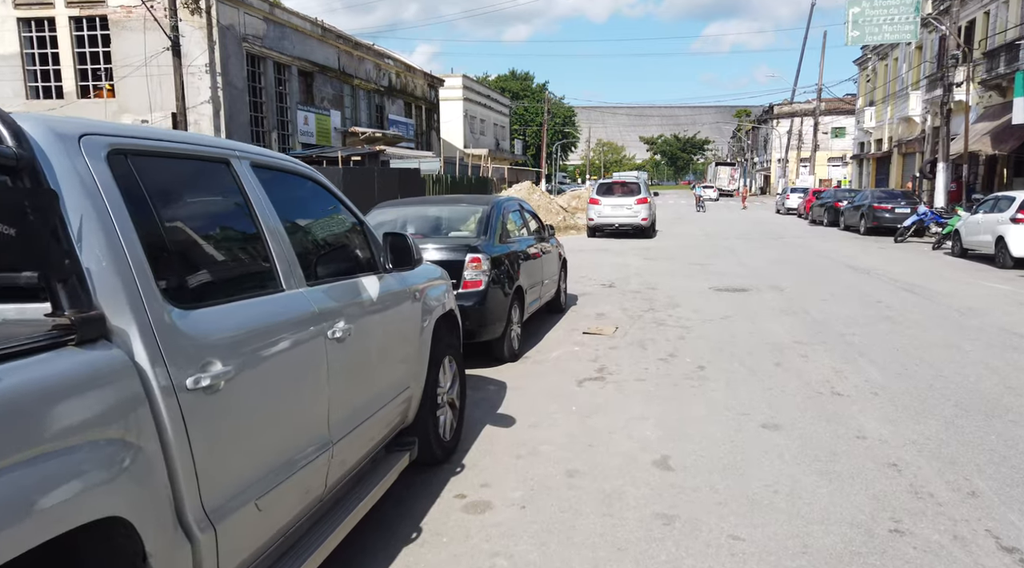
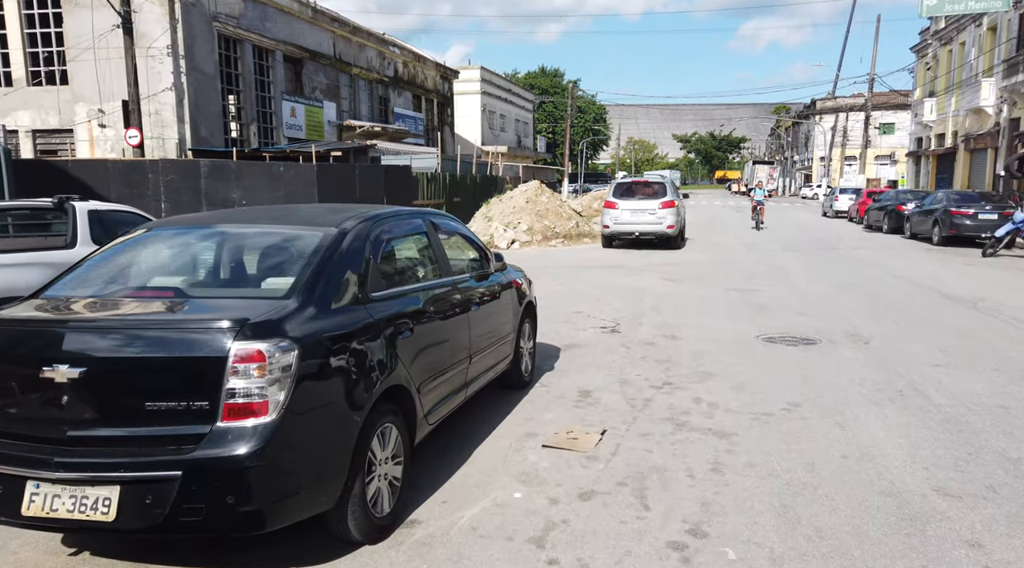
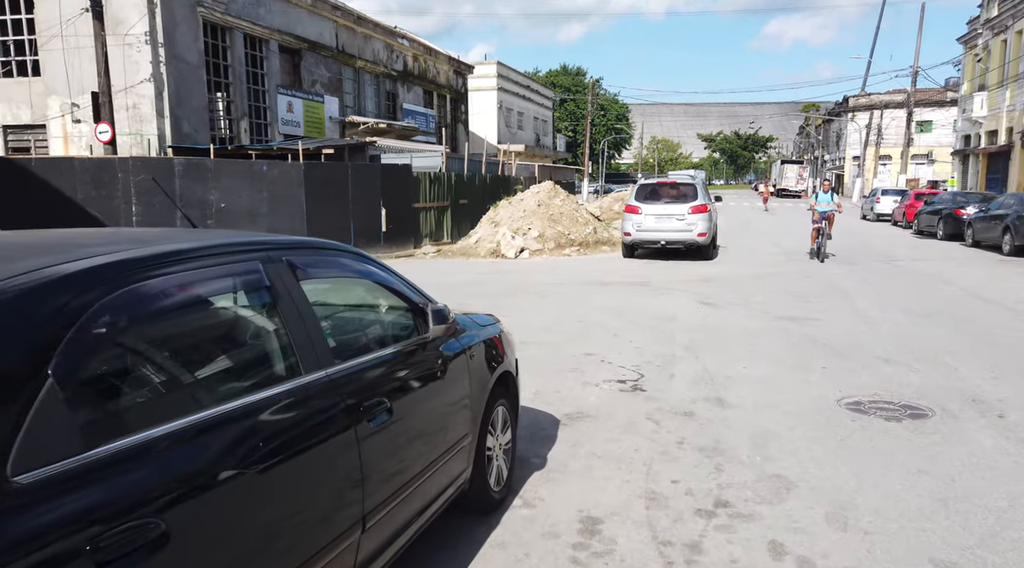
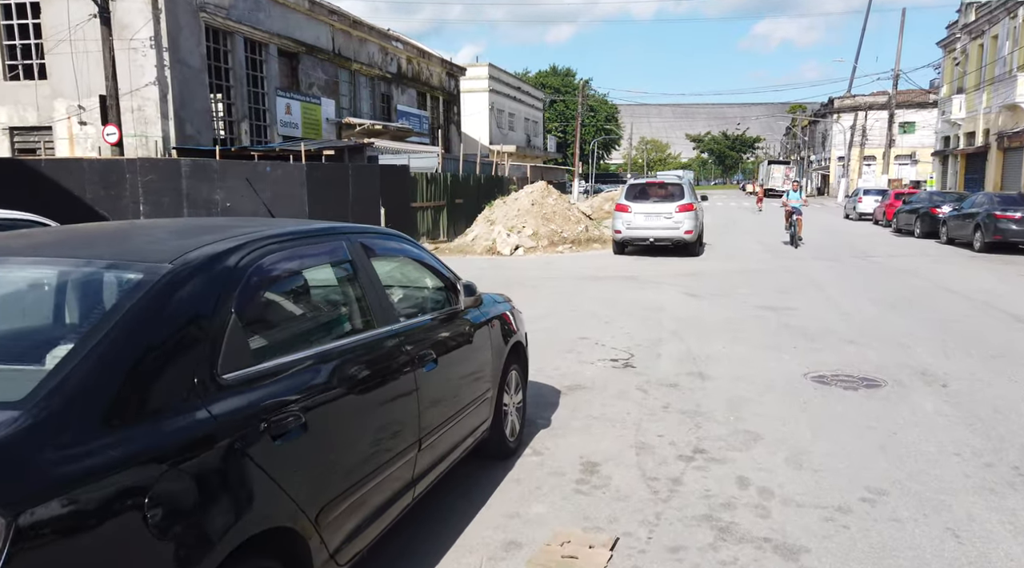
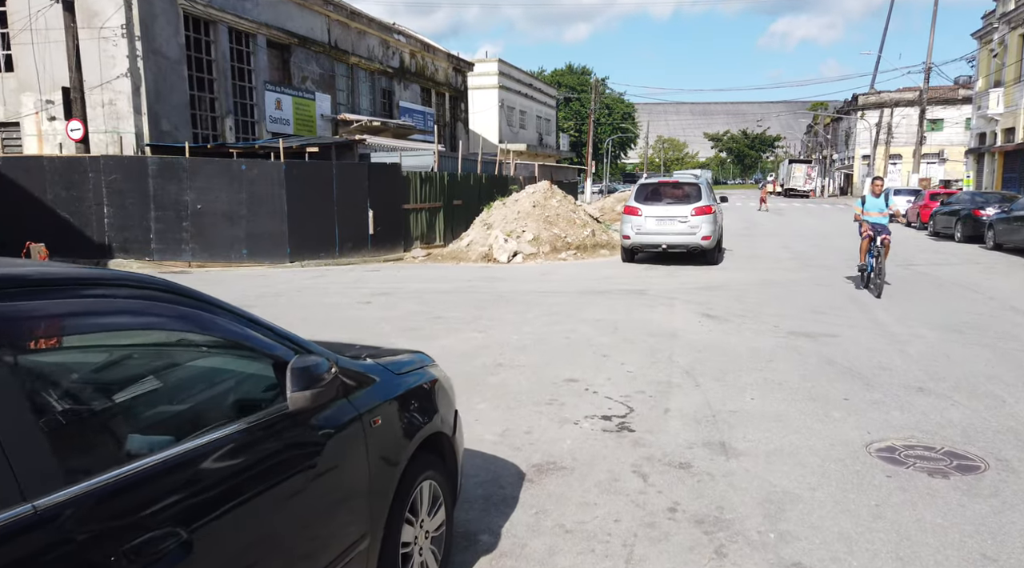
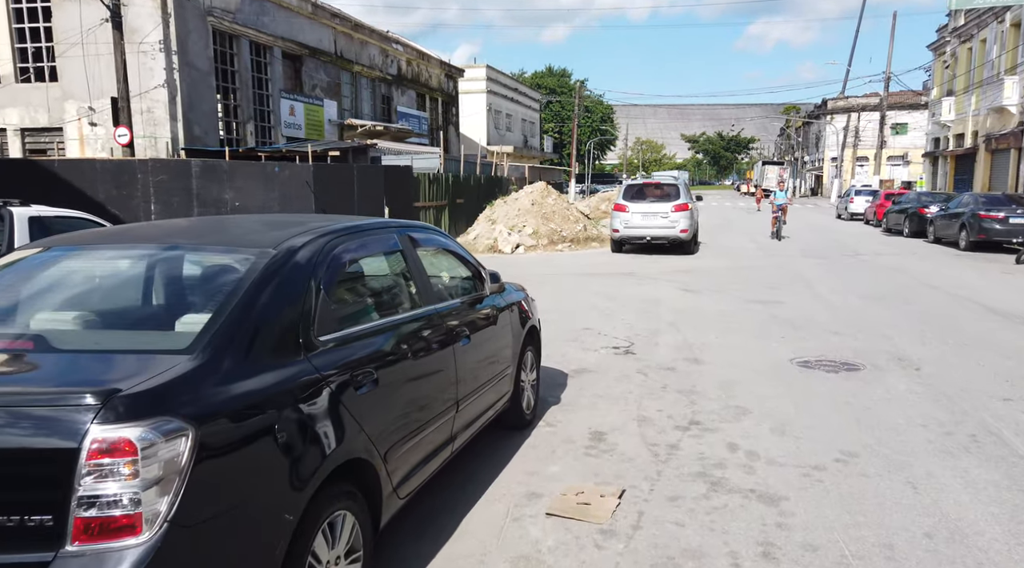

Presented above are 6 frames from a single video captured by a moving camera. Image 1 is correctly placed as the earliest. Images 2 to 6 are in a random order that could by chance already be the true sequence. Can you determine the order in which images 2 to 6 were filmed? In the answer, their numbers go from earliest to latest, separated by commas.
2, 6, 4, 3, 5
